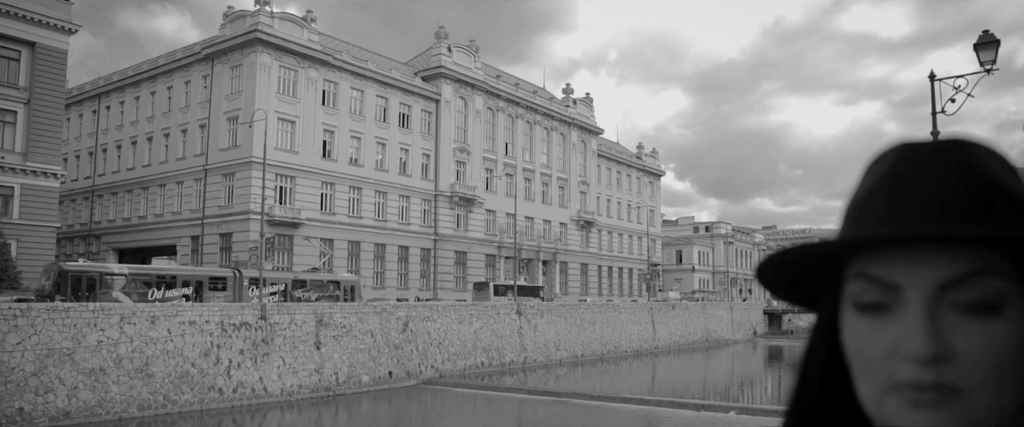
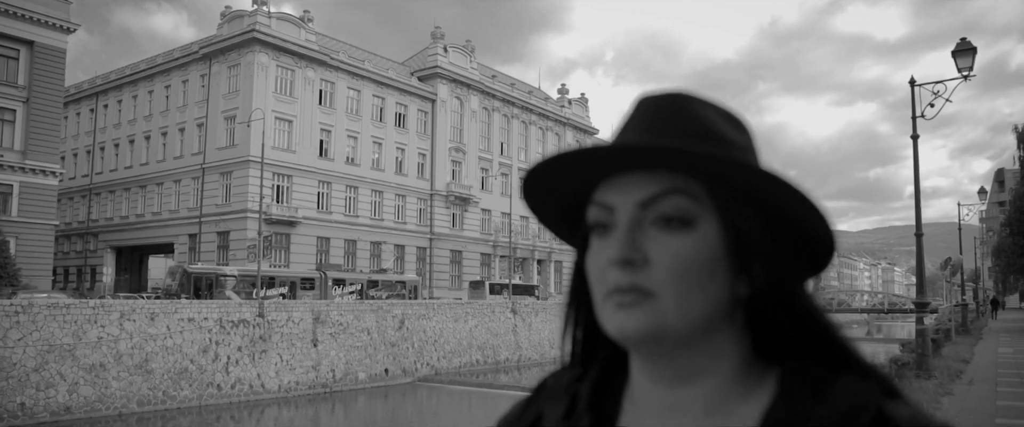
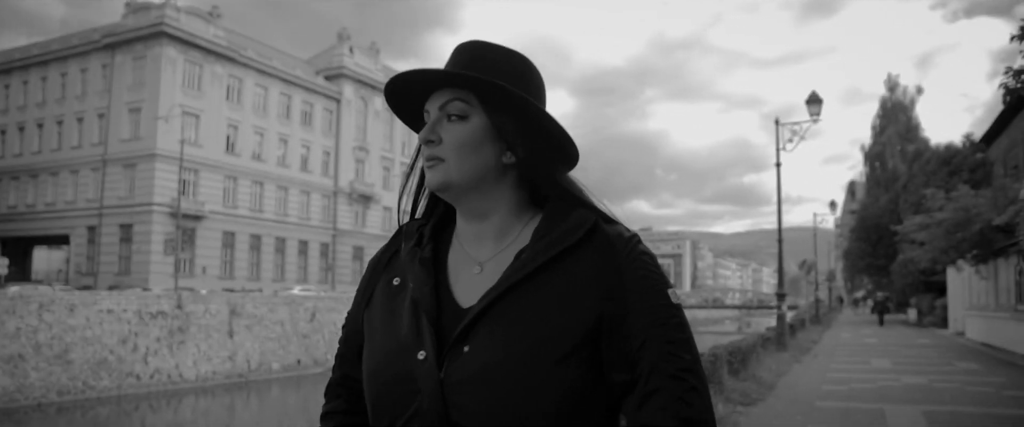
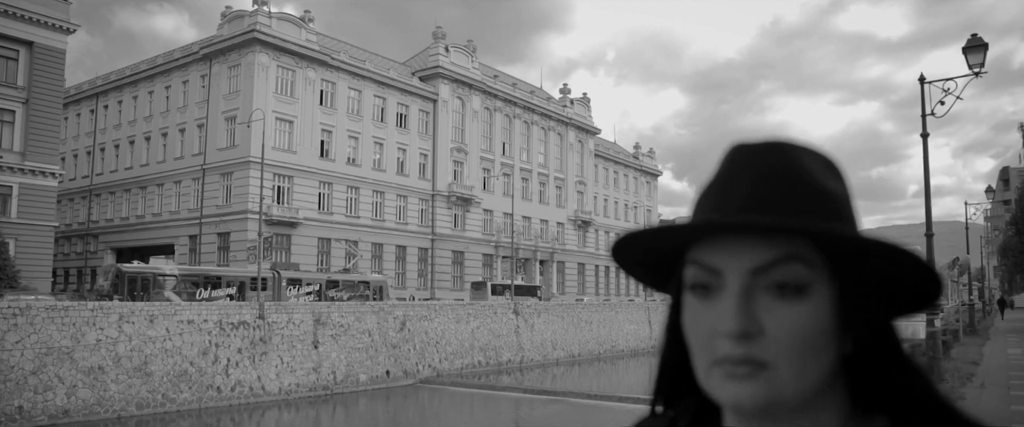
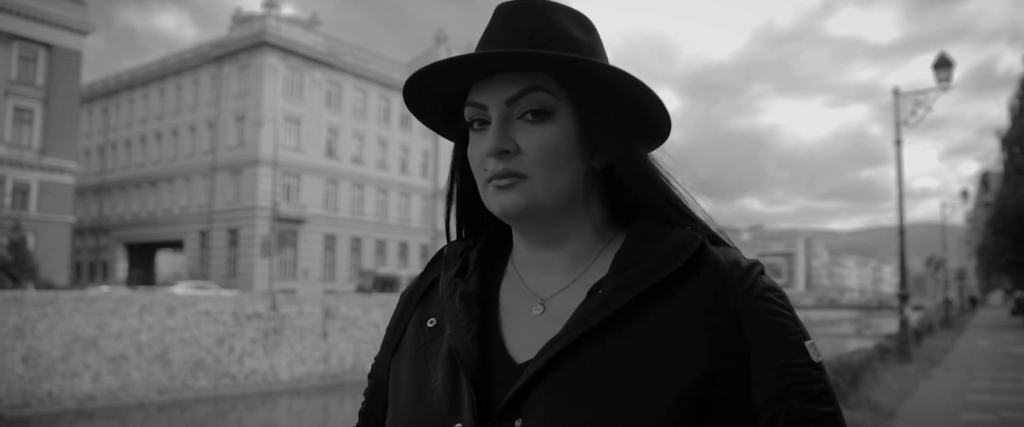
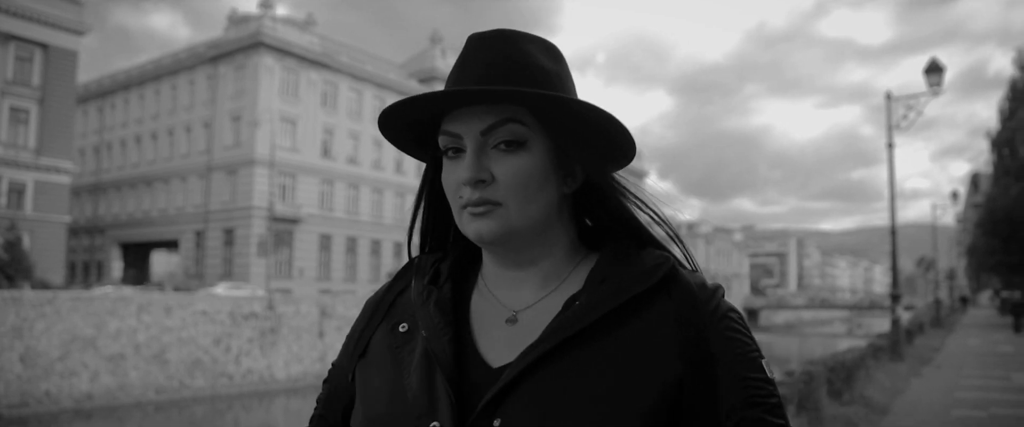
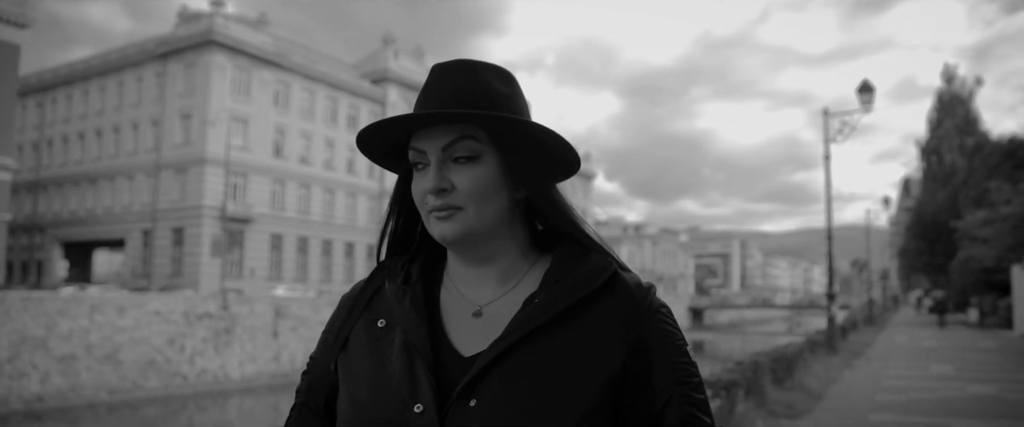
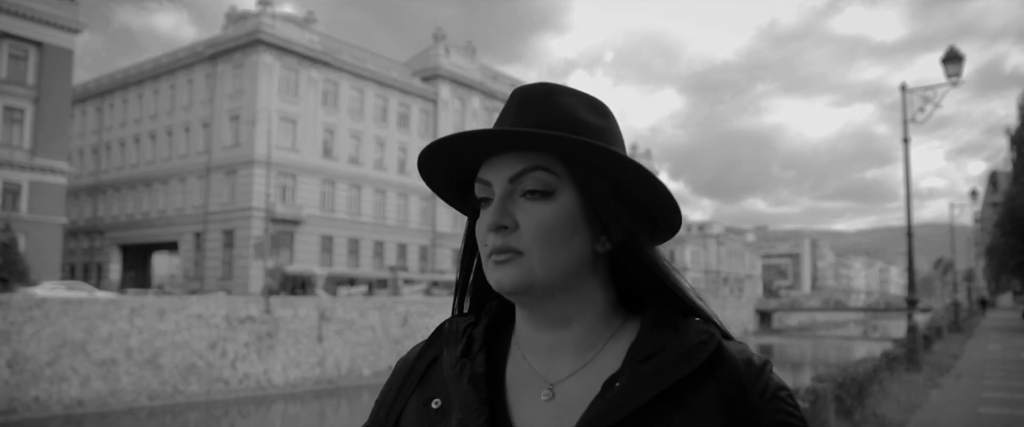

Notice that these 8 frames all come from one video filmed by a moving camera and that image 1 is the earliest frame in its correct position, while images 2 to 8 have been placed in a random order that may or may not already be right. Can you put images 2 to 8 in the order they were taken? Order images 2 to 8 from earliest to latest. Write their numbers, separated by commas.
4, 2, 8, 5, 6, 7, 3
